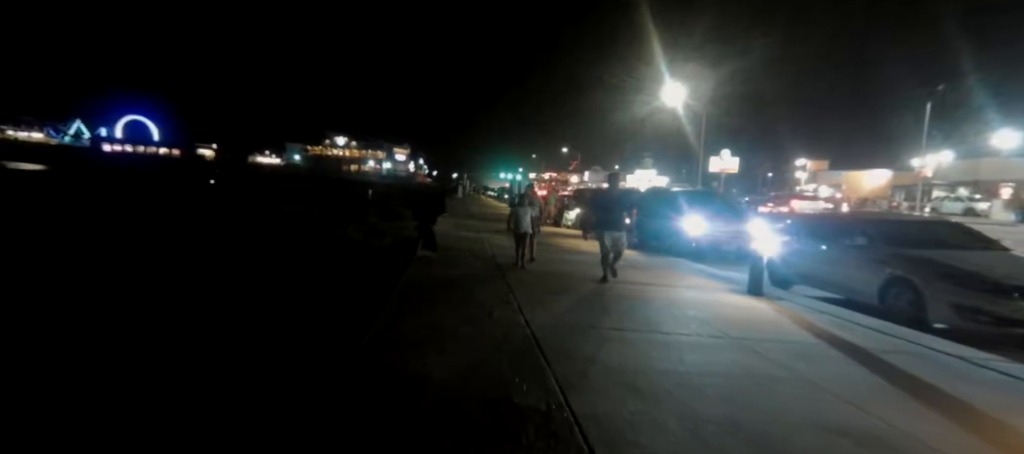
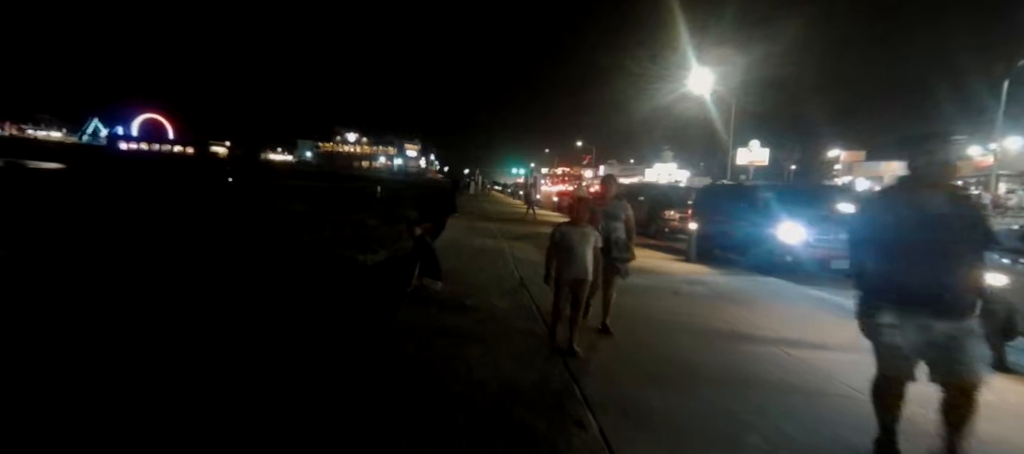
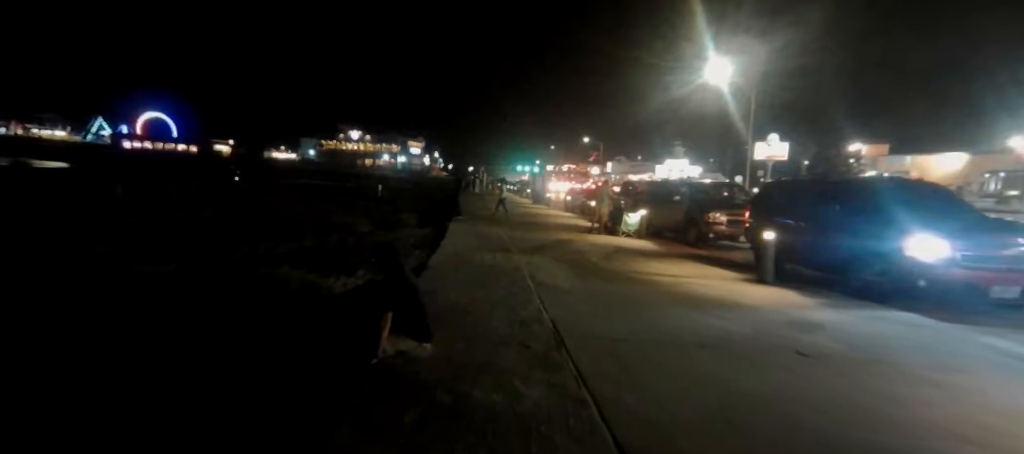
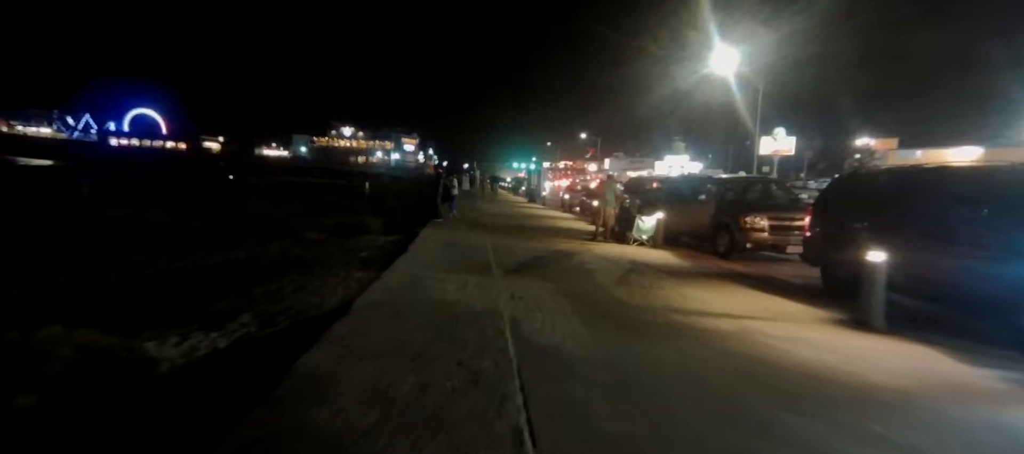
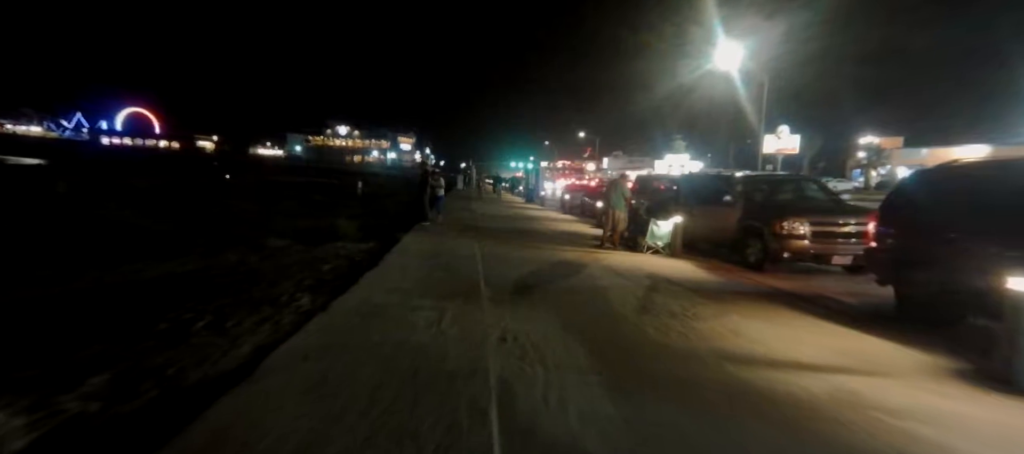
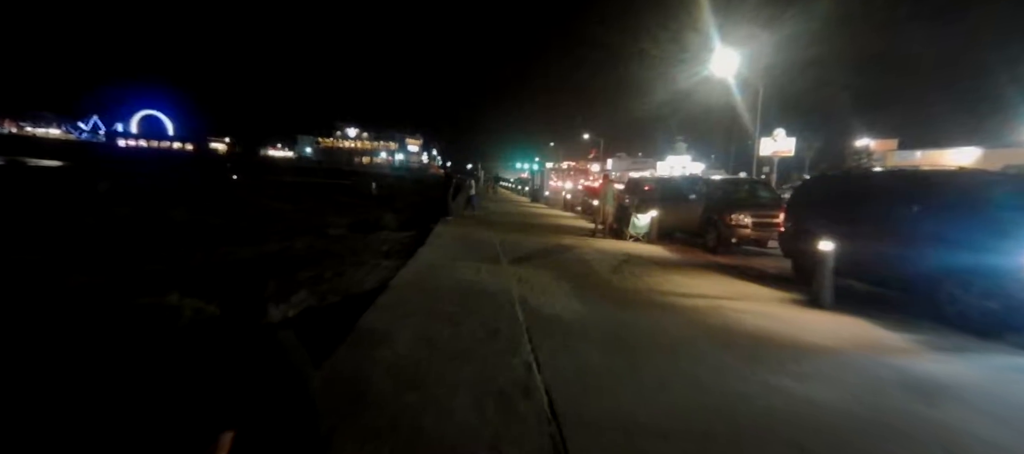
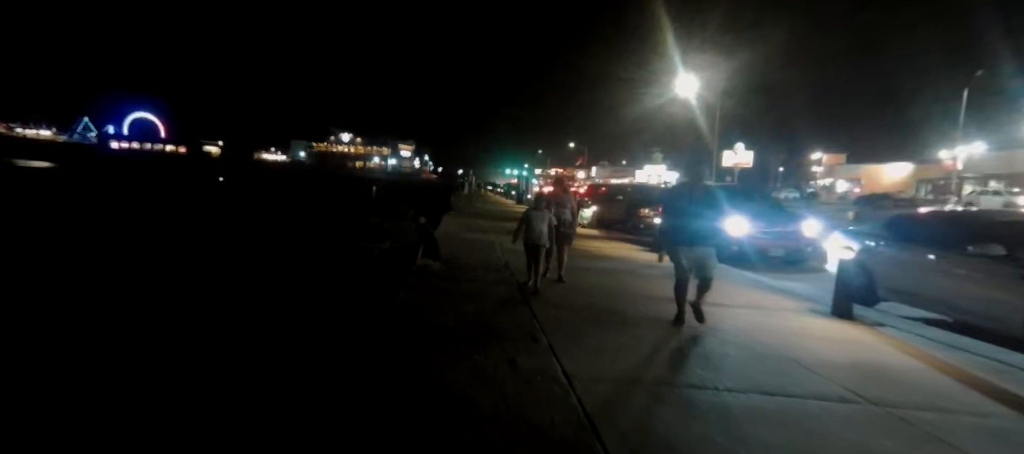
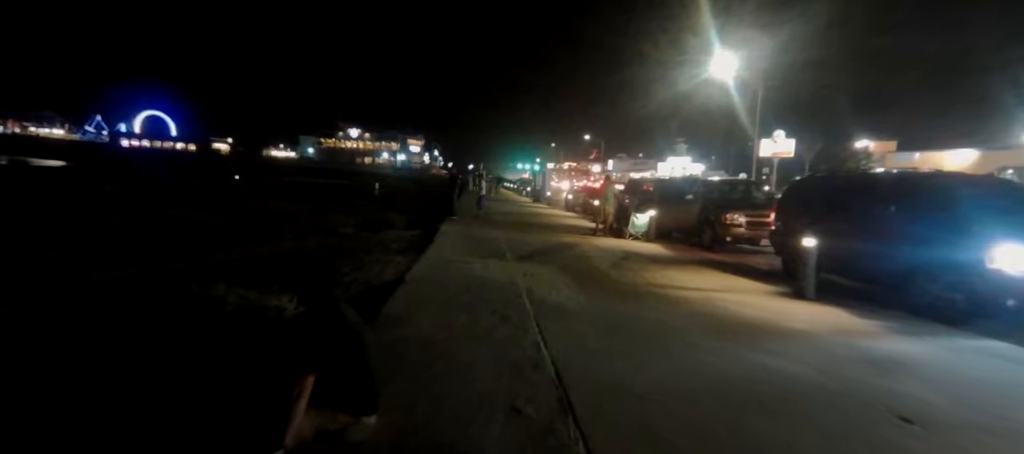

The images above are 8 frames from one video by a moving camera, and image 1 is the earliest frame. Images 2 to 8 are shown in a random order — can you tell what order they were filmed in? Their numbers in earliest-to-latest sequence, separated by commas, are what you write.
7, 2, 3, 8, 6, 4, 5
